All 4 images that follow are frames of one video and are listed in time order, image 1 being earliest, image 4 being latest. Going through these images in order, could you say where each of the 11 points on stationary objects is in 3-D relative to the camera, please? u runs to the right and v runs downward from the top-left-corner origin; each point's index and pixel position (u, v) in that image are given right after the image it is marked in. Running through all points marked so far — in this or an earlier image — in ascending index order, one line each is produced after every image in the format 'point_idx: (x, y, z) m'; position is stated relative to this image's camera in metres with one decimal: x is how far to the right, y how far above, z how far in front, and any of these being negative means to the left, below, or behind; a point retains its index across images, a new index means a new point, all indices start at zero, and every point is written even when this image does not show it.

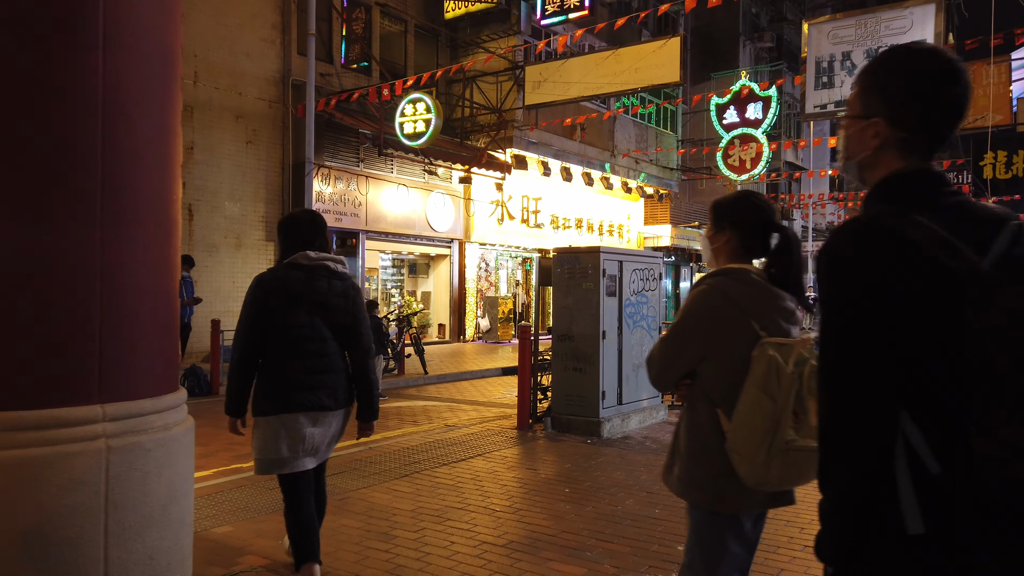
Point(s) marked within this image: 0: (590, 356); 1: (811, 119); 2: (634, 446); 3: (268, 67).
0: (+0.8, -0.7, +8.1) m
1: (+4.6, +2.6, +11.9) m
2: (+1.3, -1.6, +7.6) m
3: (-5.8, +5.3, +18.5) m
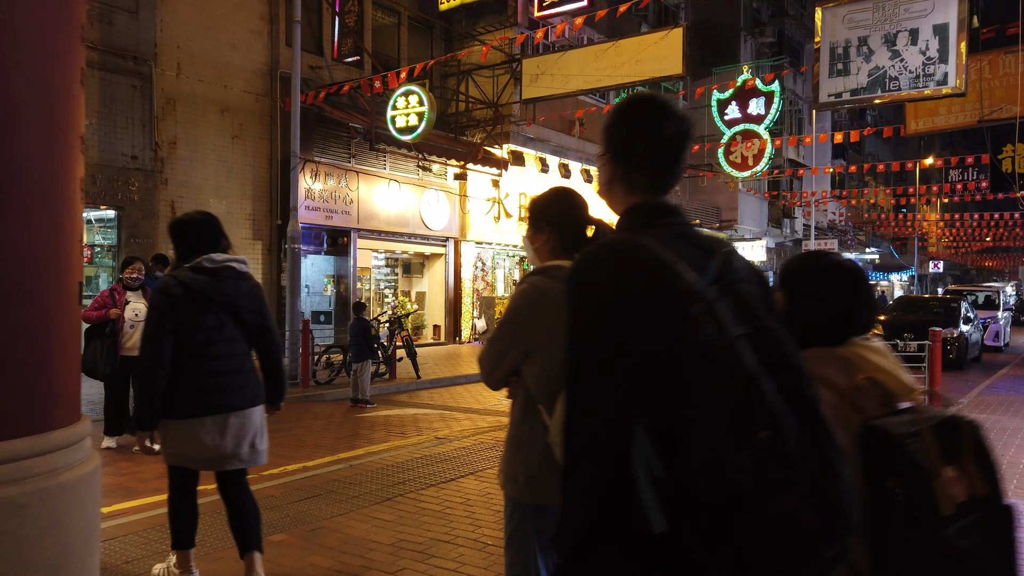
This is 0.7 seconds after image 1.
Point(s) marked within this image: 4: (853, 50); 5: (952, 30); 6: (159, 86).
0: (+0.8, -0.7, +7.5) m
1: (+4.5, +2.6, +11.2) m
2: (+1.2, -1.6, +7.0) m
3: (-5.9, +5.3, +17.8) m
4: (+4.7, +3.3, +10.8) m
5: (+5.8, +3.4, +10.2) m
6: (-7.3, +4.1, +15.9) m
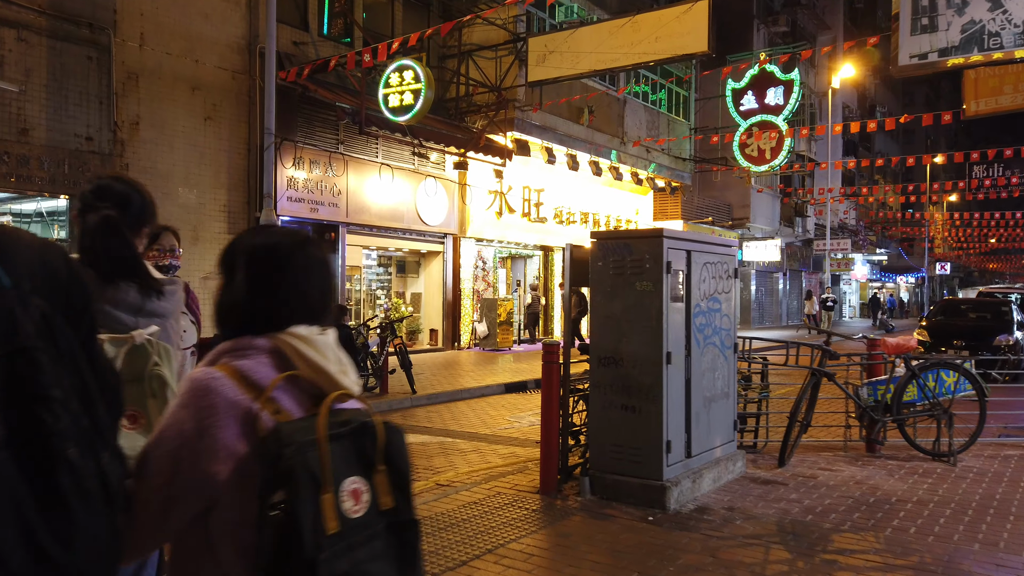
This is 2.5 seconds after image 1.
0: (+1.0, -0.7, +5.5) m
1: (+4.7, +2.6, +9.3) m
2: (+1.4, -1.6, +5.1) m
3: (-5.8, +5.3, +15.9) m
4: (+4.9, +3.3, +8.9) m
5: (+6.0, +3.4, +8.3) m
6: (-7.1, +4.1, +14.0) m
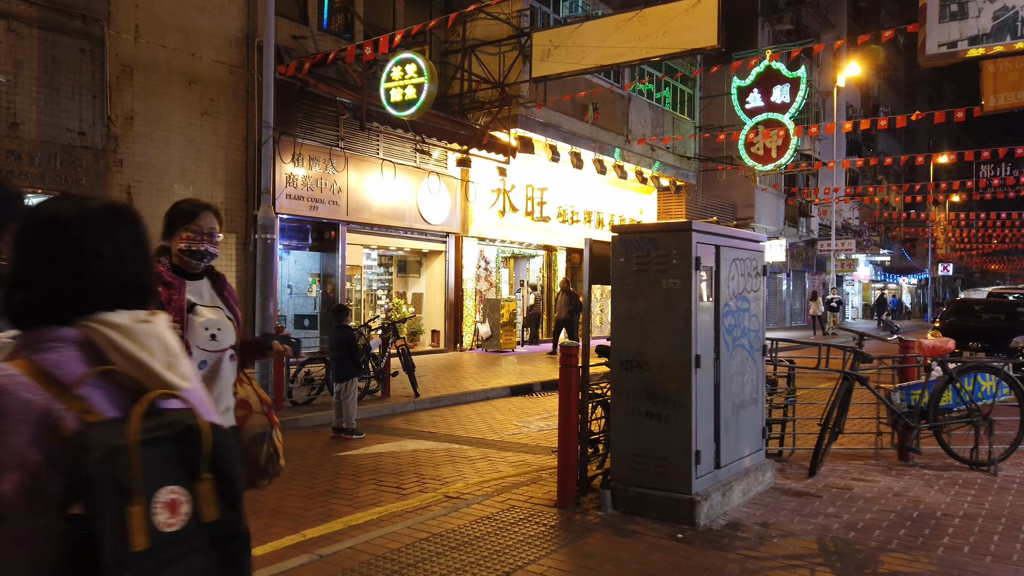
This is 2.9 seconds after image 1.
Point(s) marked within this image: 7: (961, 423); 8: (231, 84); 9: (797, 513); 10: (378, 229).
0: (+1.1, -0.7, +5.1) m
1: (+4.8, +2.6, +8.9) m
2: (+1.6, -1.6, +4.6) m
3: (-5.7, +5.3, +15.5) m
4: (+5.0, +3.3, +8.5) m
5: (+6.1, +3.4, +7.9) m
6: (-7.0, +4.2, +13.6) m
7: (+3.9, -1.2, +6.8) m
8: (-5.6, +4.1, +15.5) m
9: (+2.0, -1.6, +5.4) m
10: (-3.0, +1.4, +17.8) m
